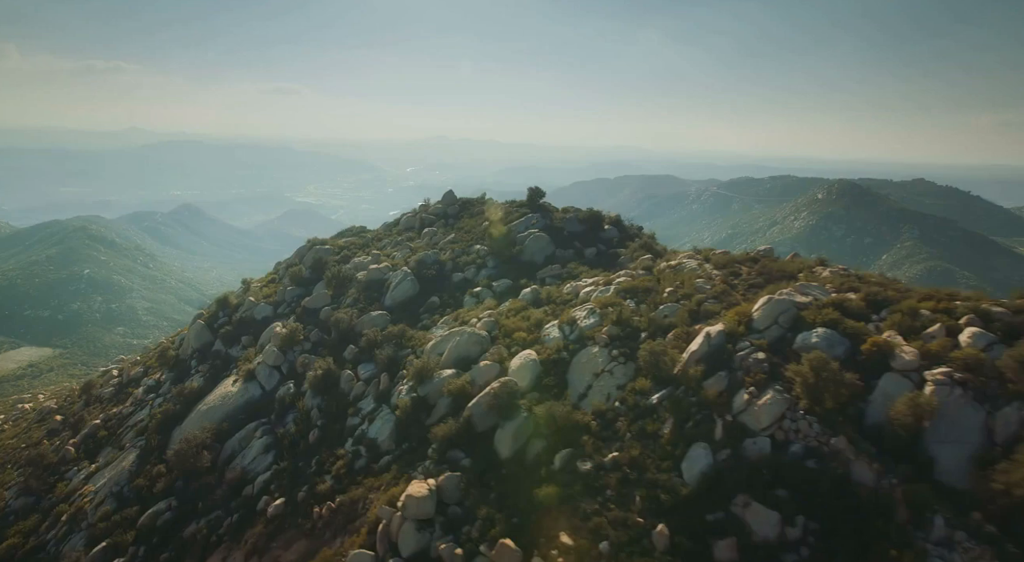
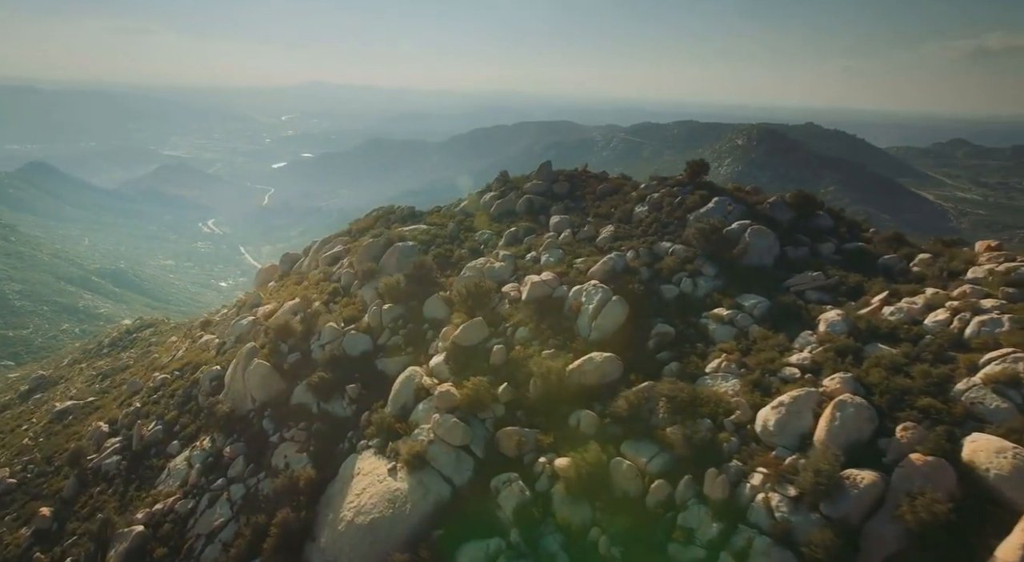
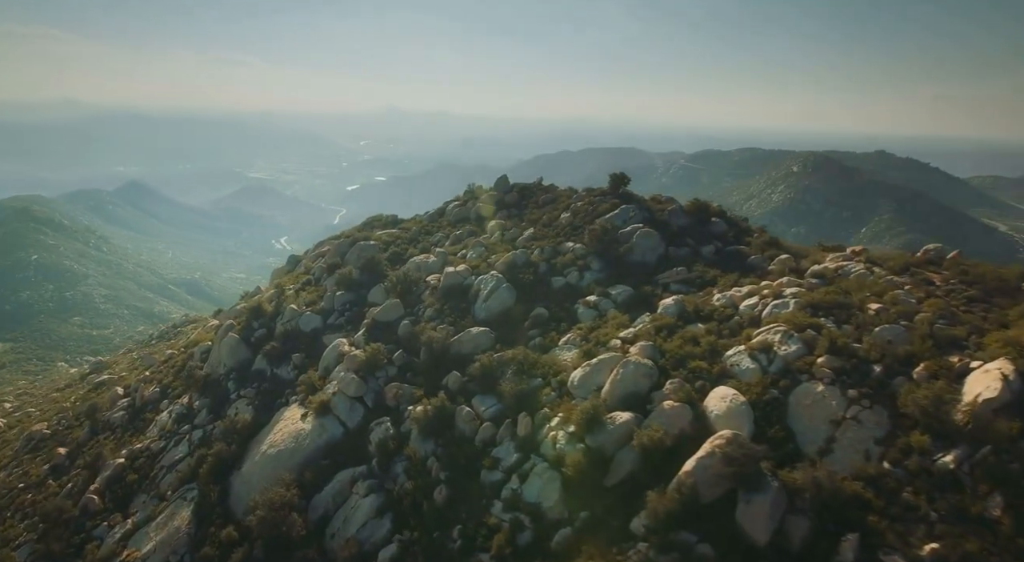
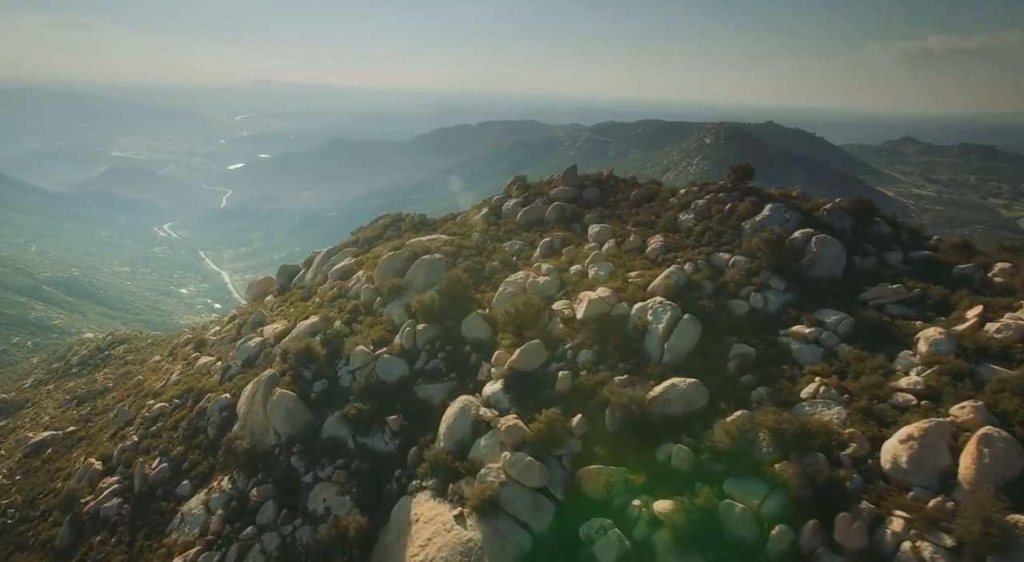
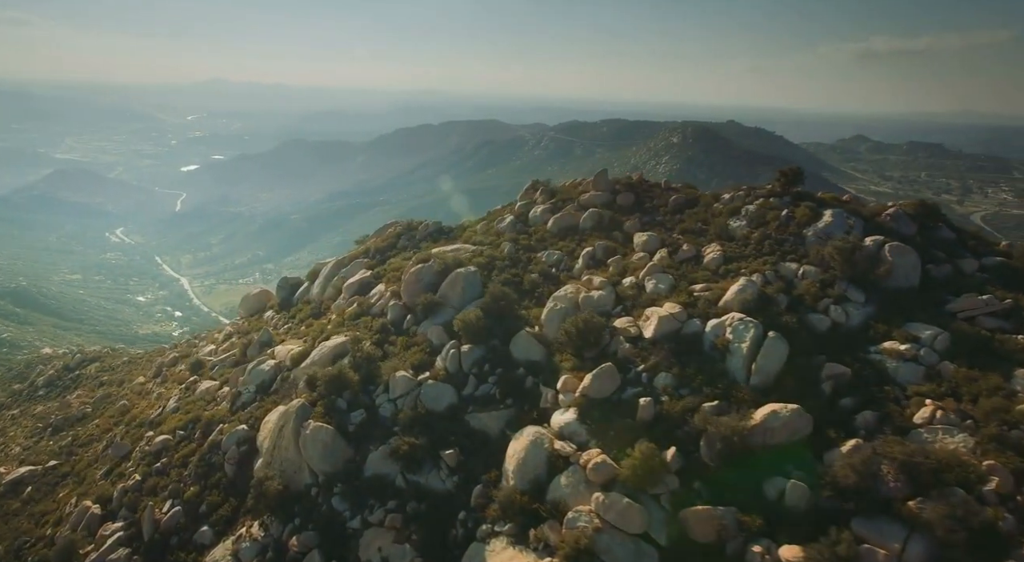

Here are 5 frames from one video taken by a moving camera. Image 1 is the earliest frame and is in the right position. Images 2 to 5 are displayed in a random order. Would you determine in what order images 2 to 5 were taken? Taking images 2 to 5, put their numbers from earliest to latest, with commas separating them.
3, 2, 4, 5
